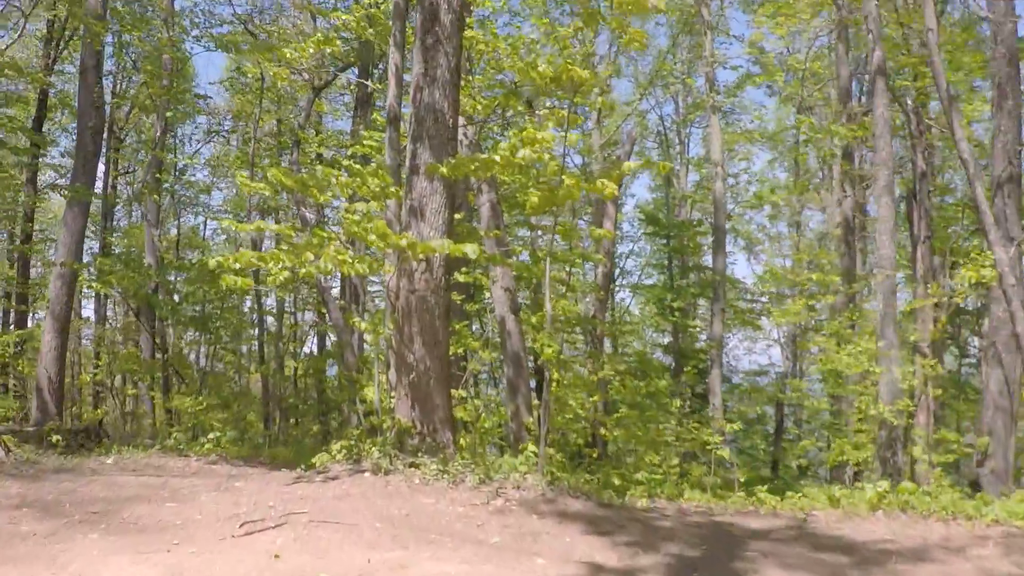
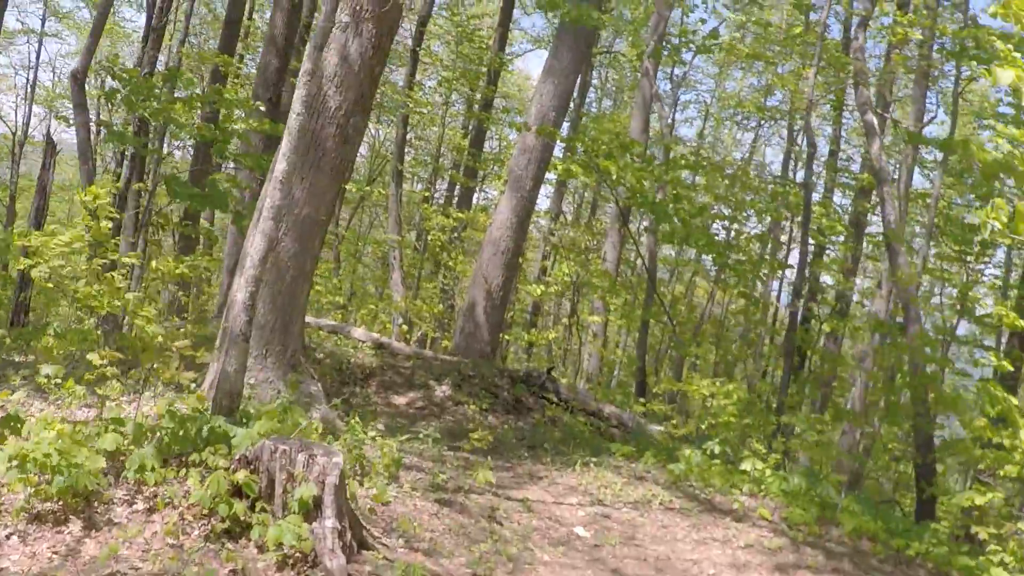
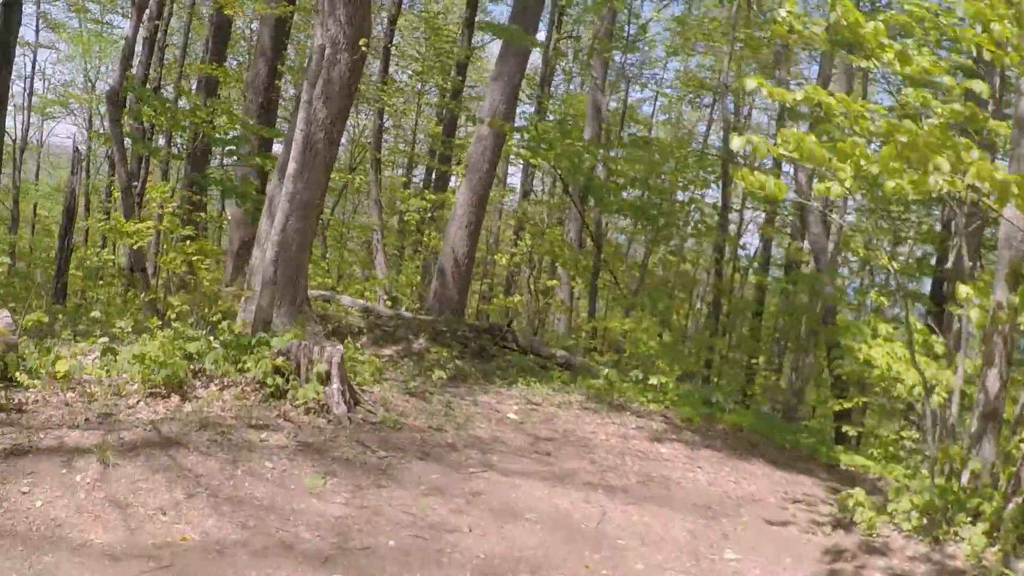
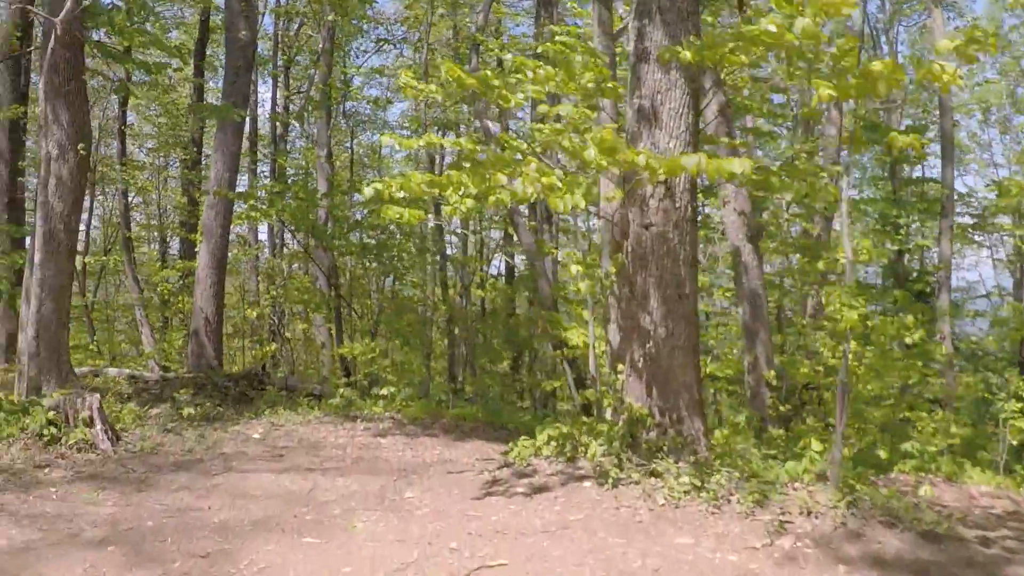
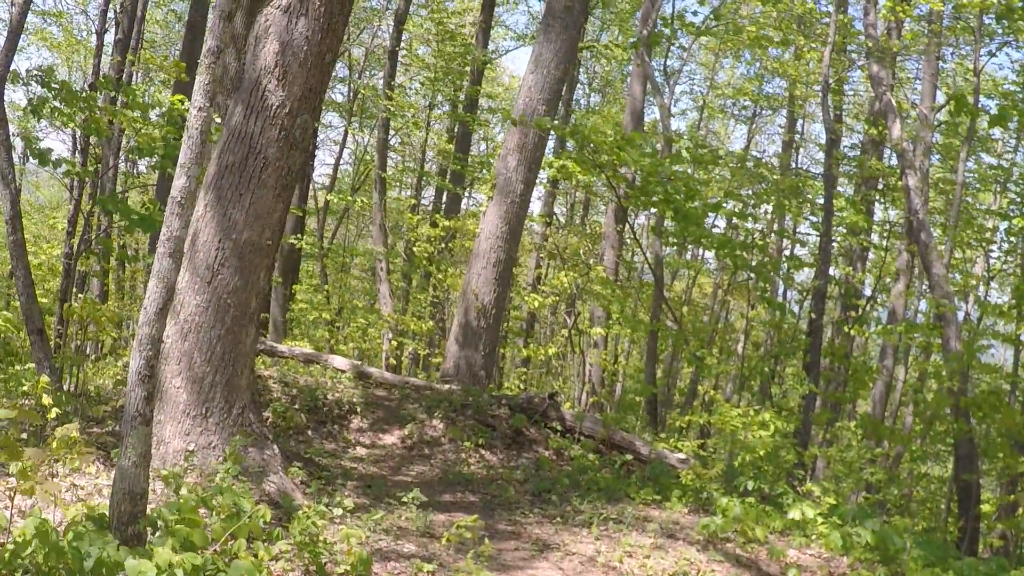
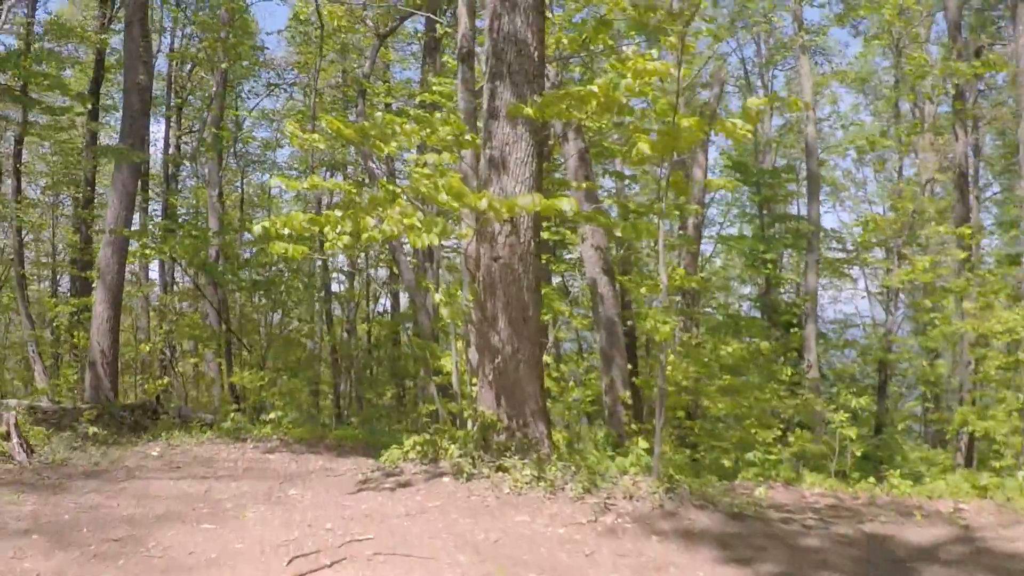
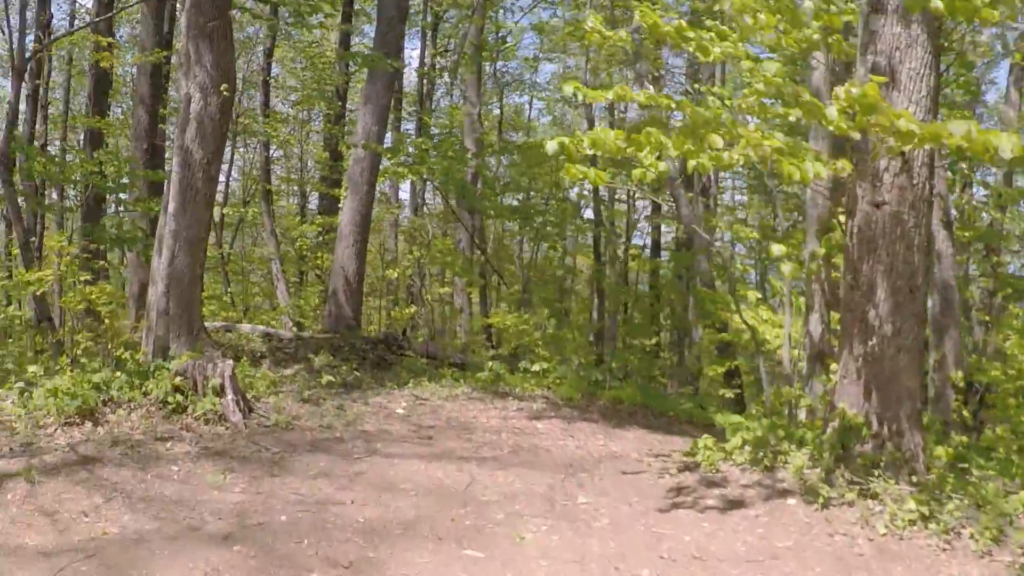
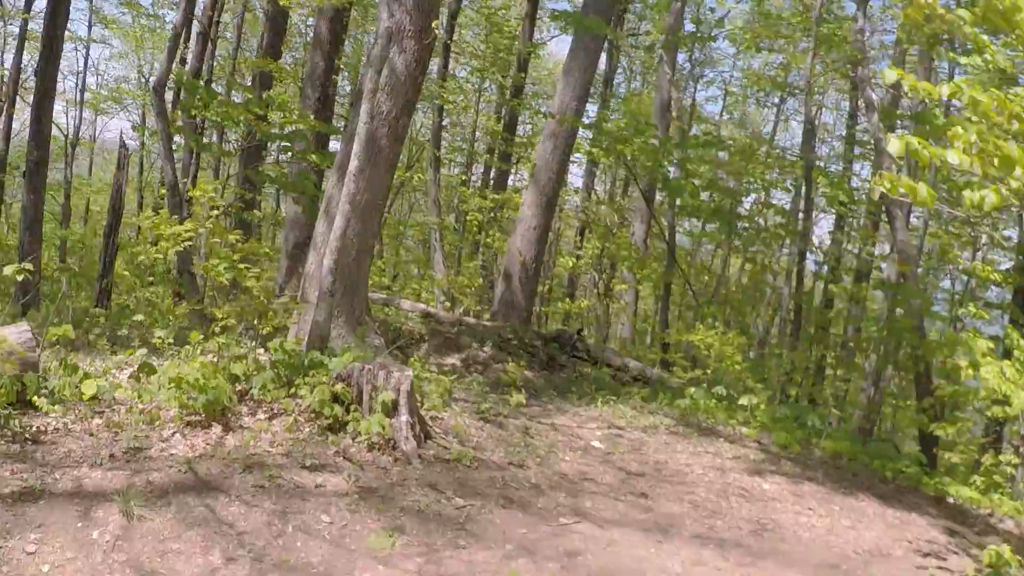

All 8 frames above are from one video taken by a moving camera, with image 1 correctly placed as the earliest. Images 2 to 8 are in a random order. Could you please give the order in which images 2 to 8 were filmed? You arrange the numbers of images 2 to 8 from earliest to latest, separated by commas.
6, 4, 7, 3, 8, 2, 5
